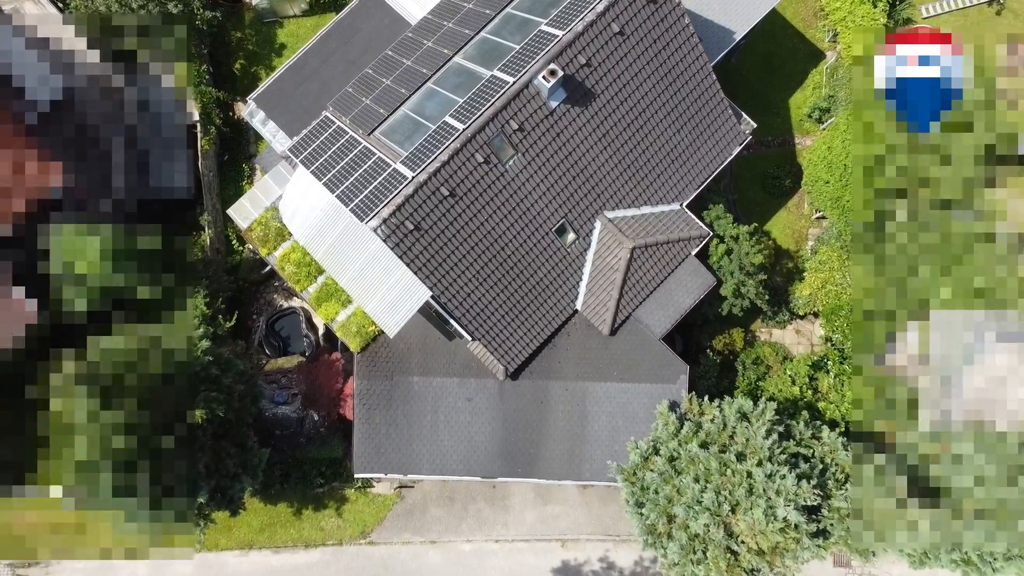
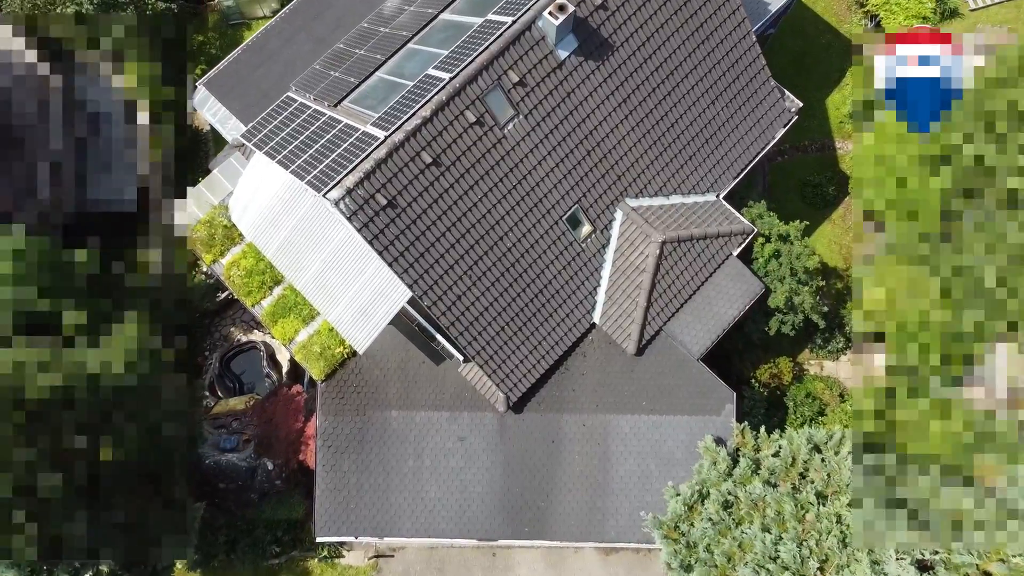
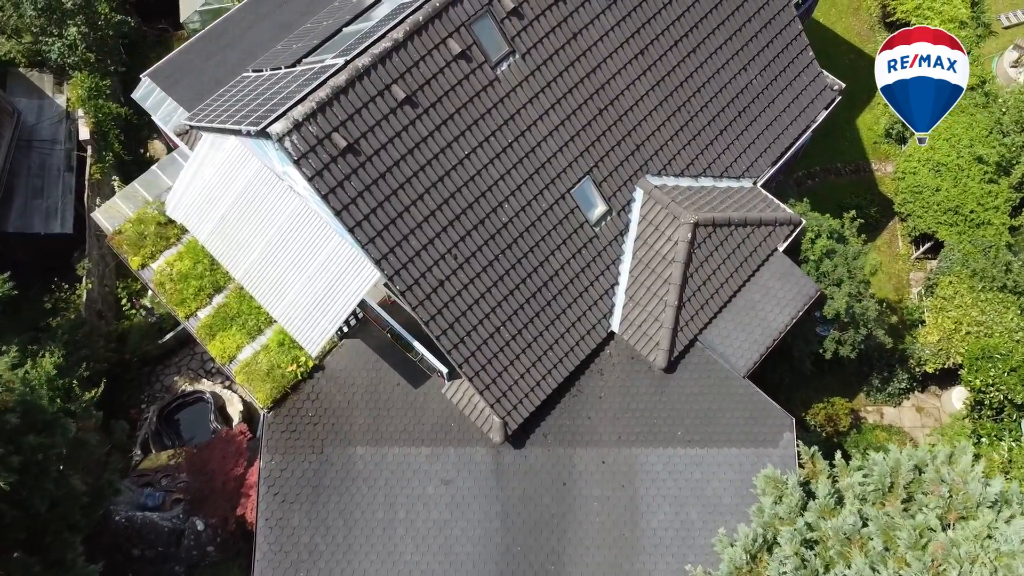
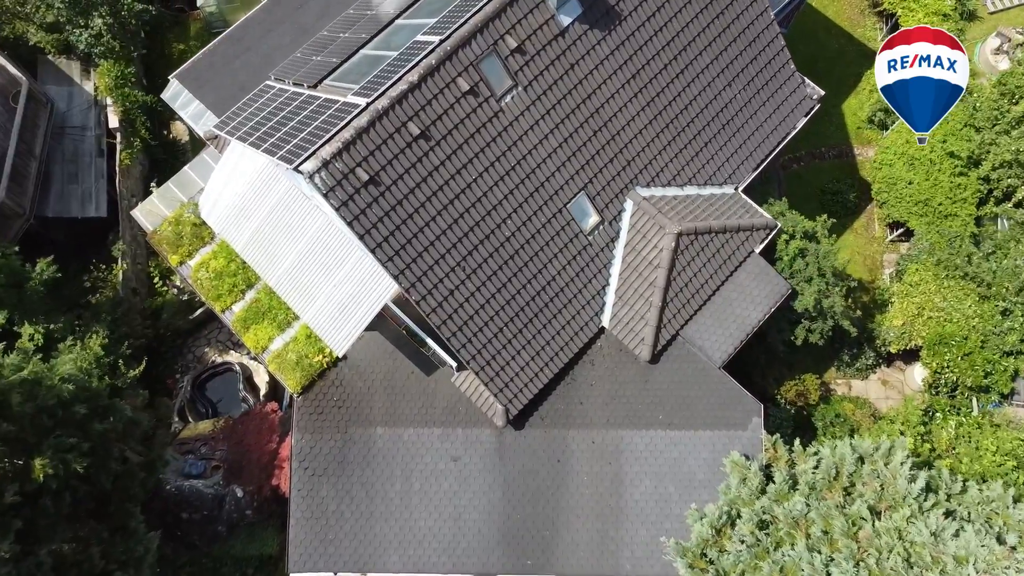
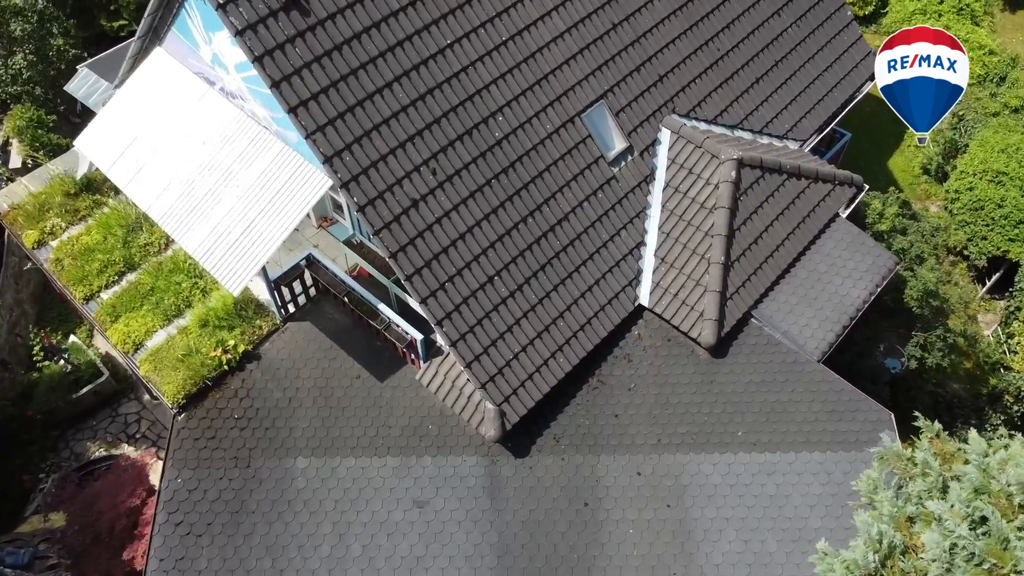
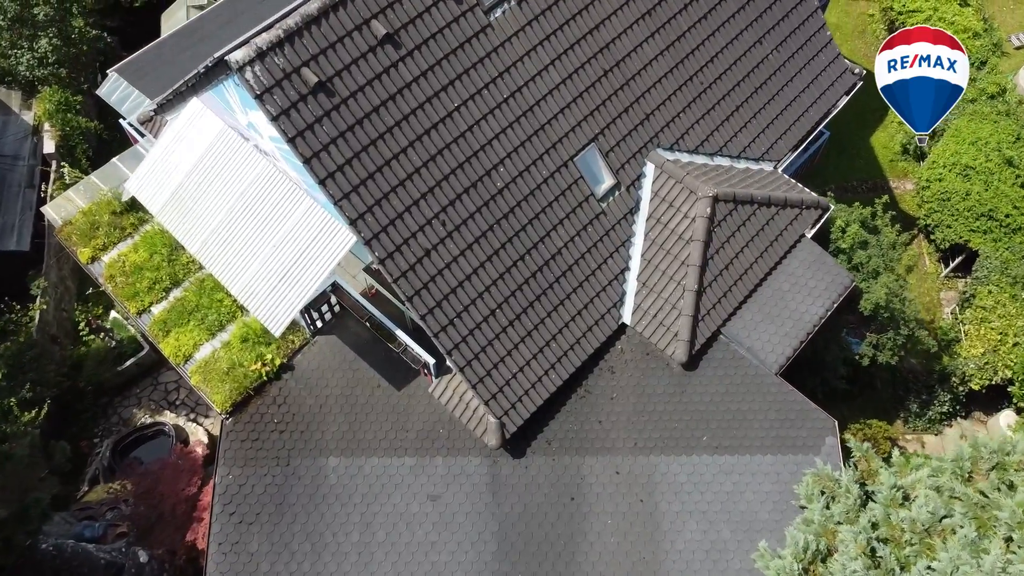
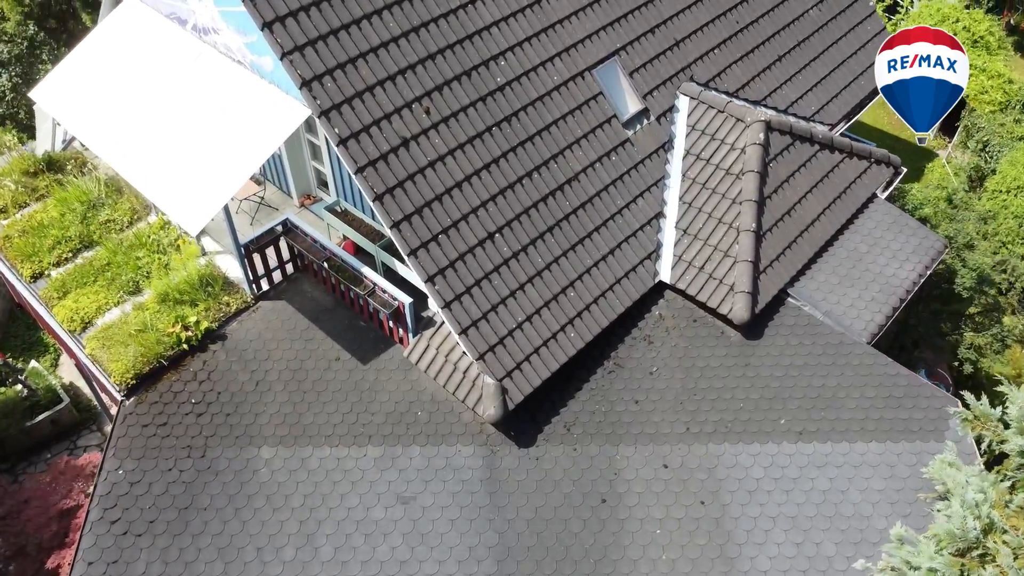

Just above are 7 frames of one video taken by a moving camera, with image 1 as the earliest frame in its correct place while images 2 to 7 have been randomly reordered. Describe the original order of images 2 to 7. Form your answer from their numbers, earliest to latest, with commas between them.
2, 4, 3, 6, 5, 7
